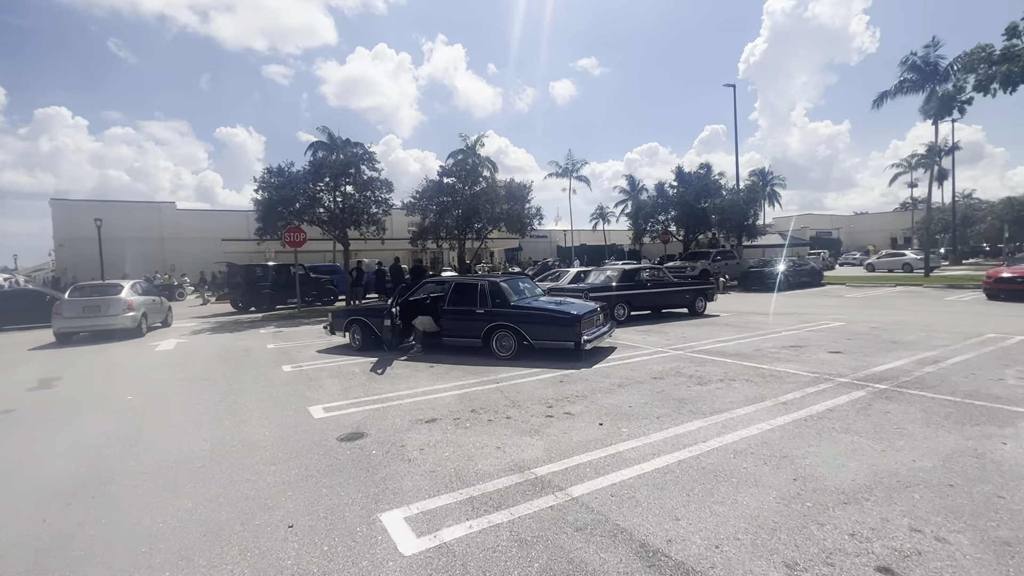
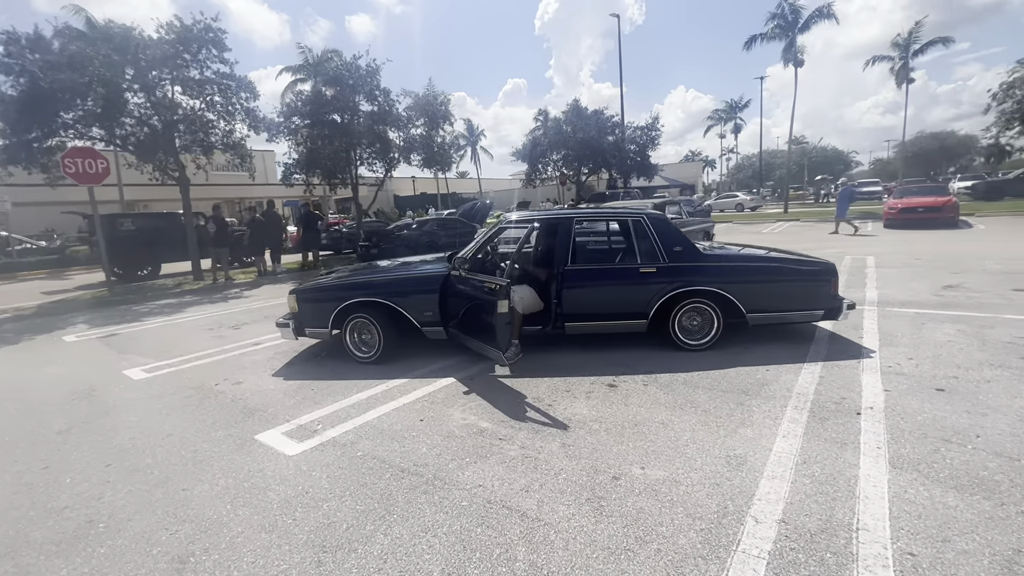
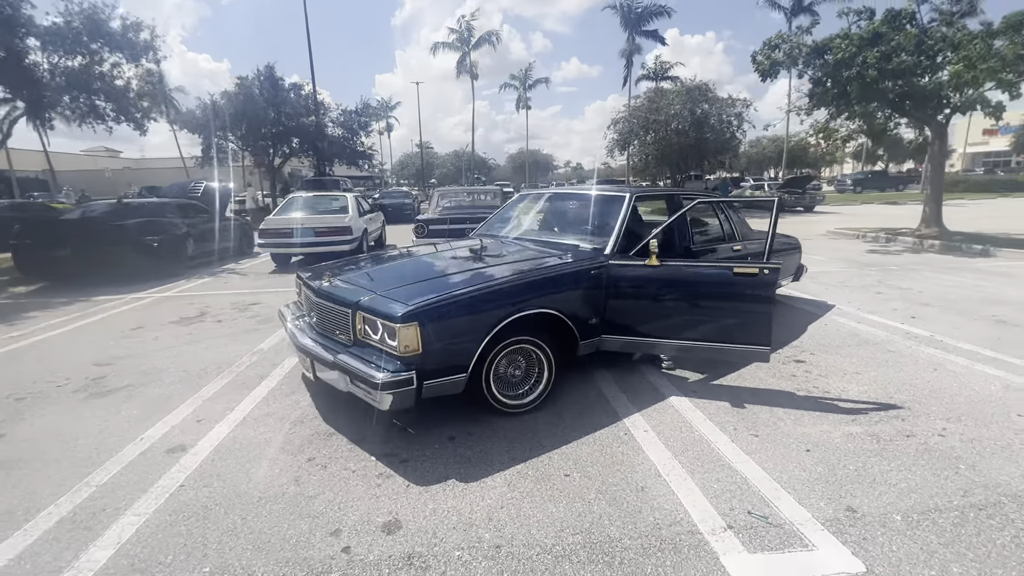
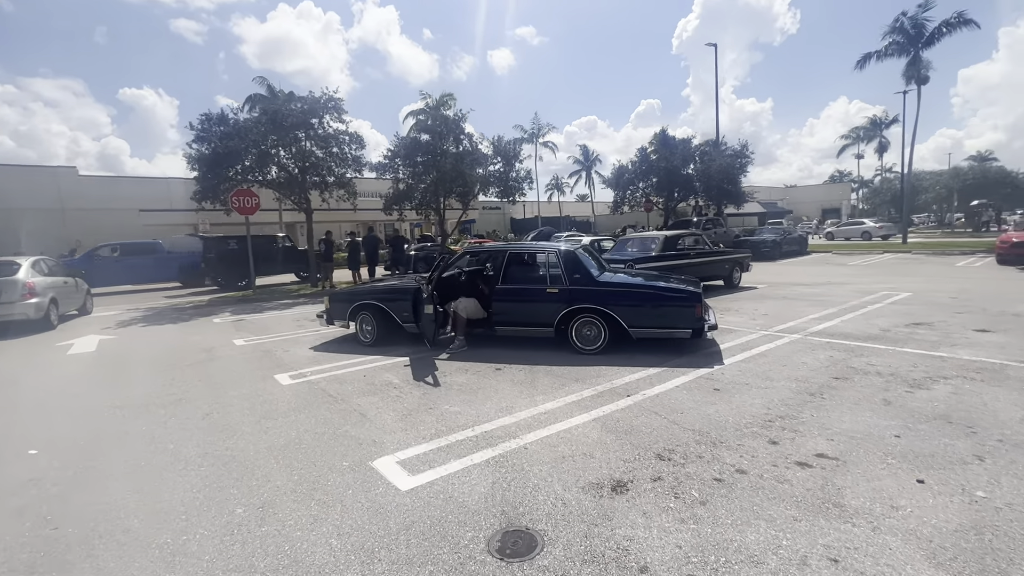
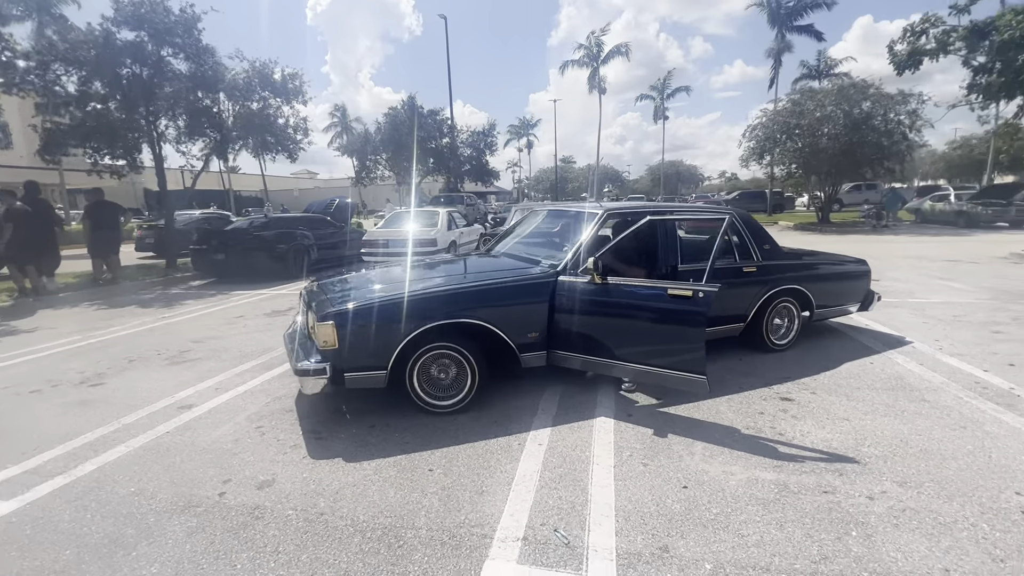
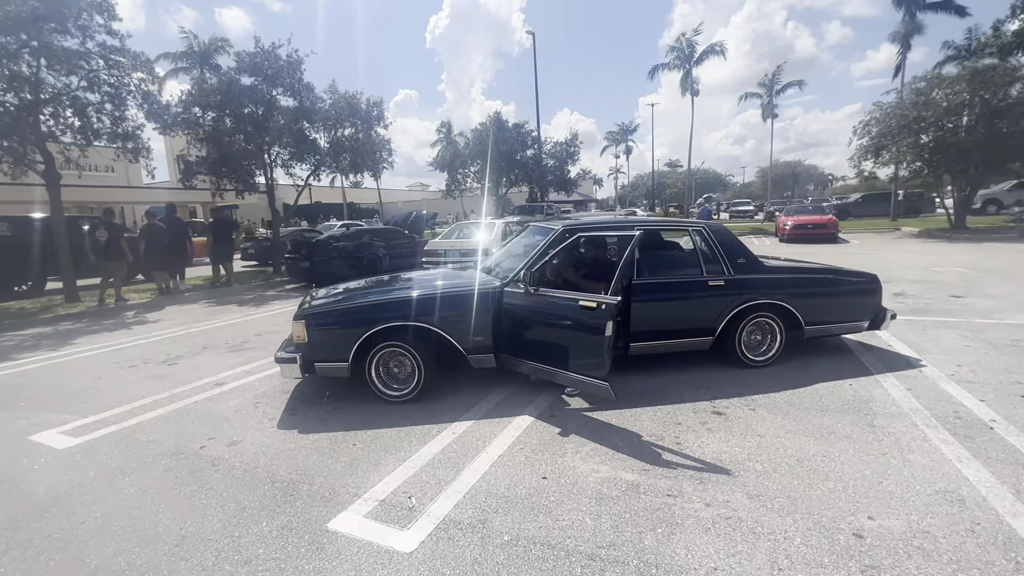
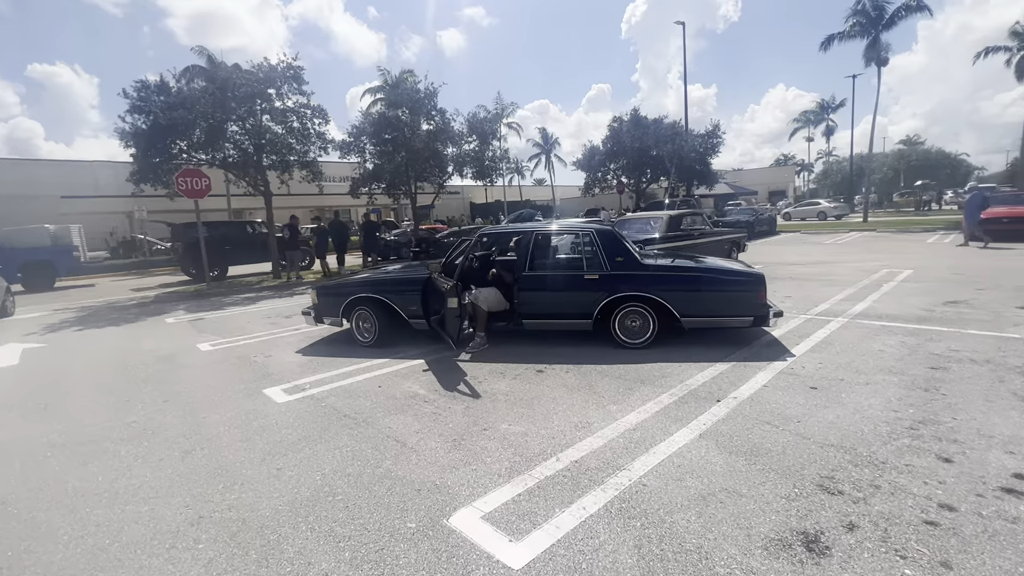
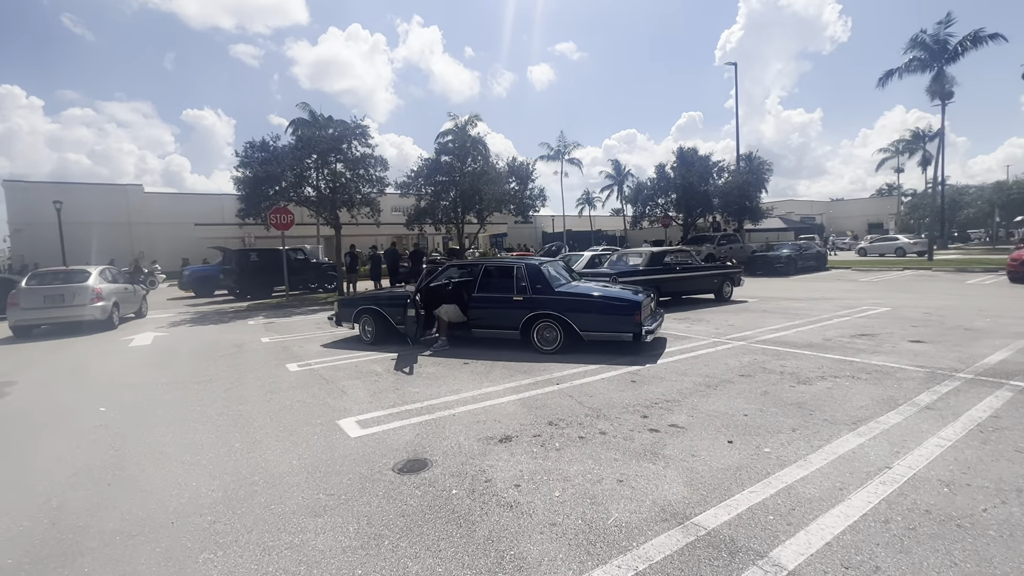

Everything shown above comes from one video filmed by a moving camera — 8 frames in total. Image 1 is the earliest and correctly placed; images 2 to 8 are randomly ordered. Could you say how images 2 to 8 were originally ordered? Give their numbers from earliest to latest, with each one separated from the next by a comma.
8, 4, 7, 2, 6, 5, 3
